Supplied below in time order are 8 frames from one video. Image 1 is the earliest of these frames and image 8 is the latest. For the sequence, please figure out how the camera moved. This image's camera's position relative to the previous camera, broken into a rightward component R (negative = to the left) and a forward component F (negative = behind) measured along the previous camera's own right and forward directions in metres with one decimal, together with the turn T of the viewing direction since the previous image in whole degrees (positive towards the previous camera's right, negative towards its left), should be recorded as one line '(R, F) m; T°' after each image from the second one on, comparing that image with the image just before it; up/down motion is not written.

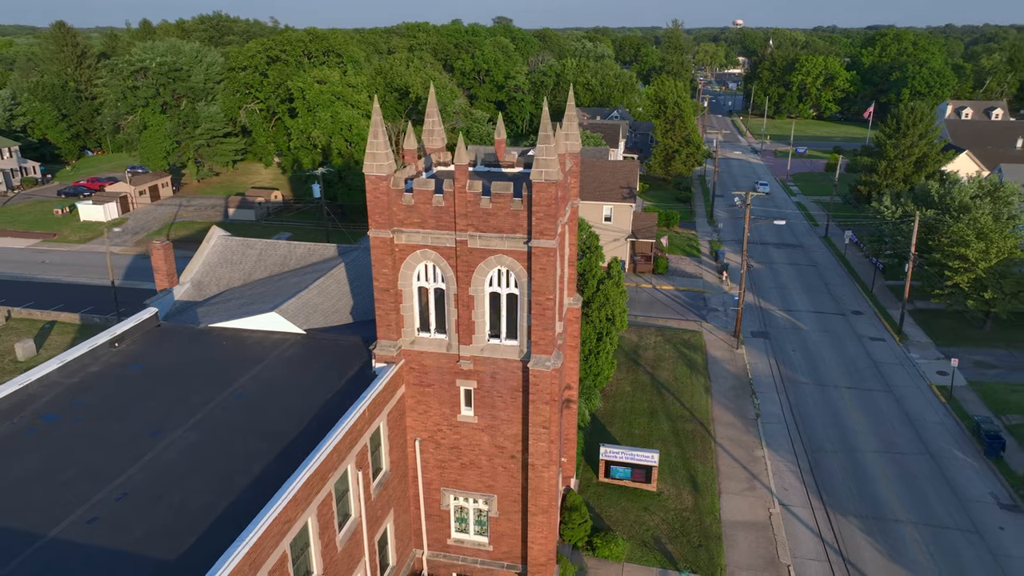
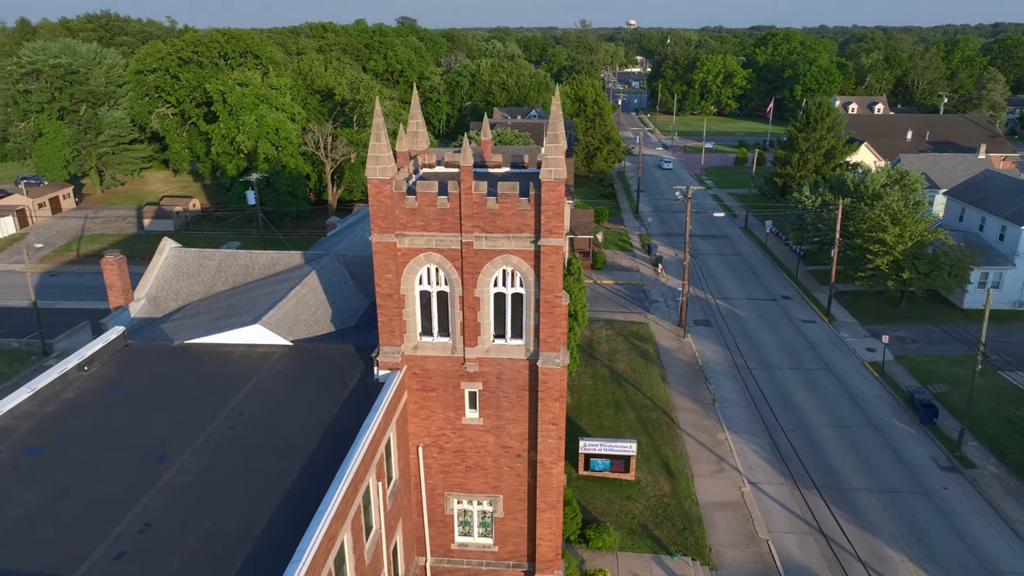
(-2.1, +0.1) m; +7°
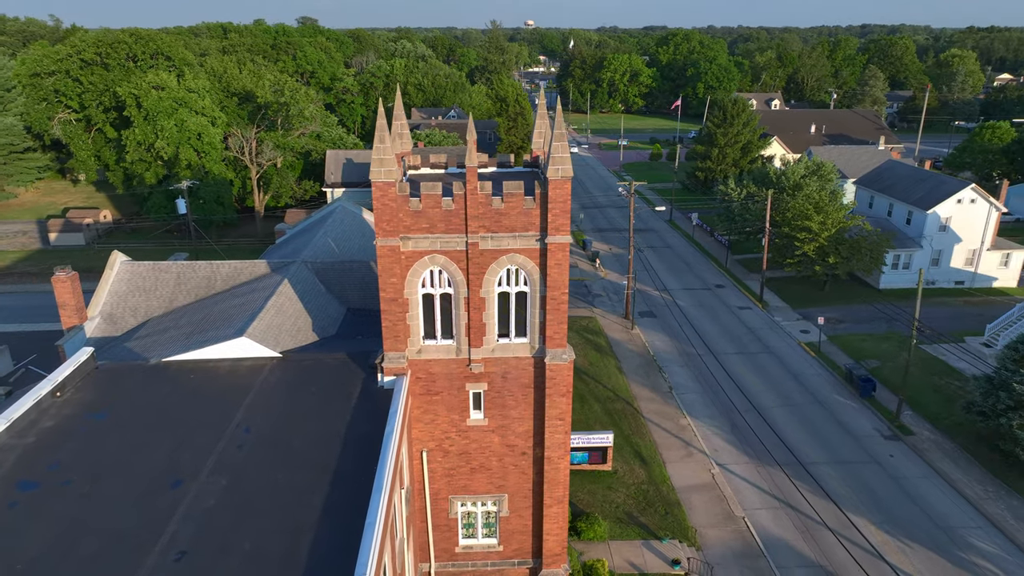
(-2.1, +0.1) m; +7°
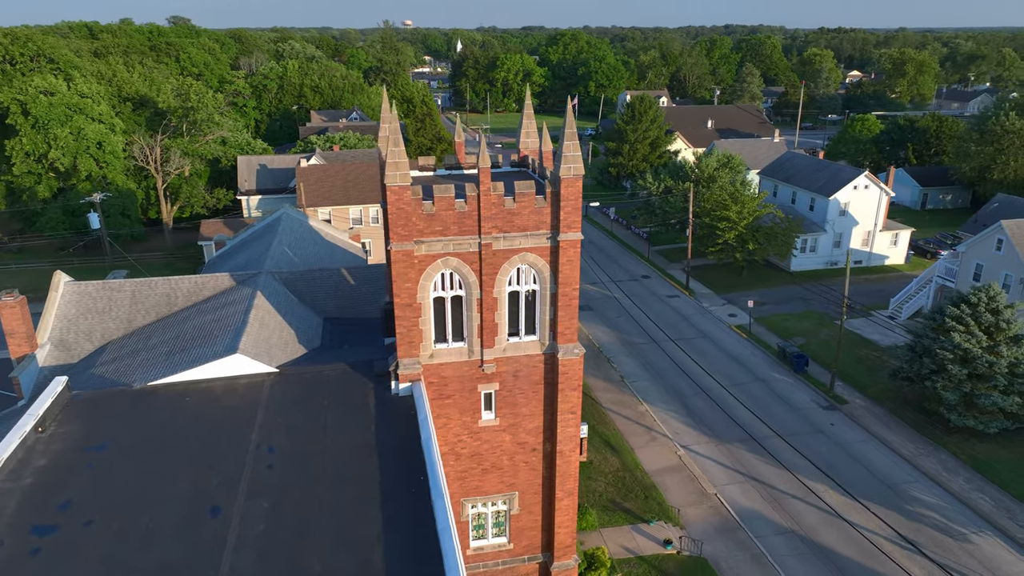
(-2.7, +0.1) m; +8°
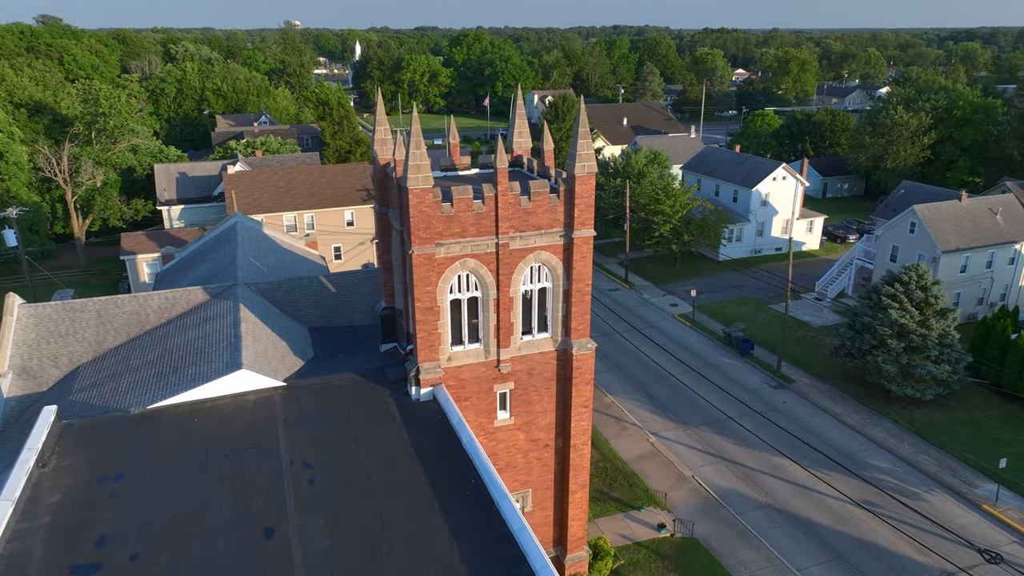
(-2.5, +0.1) m; +8°
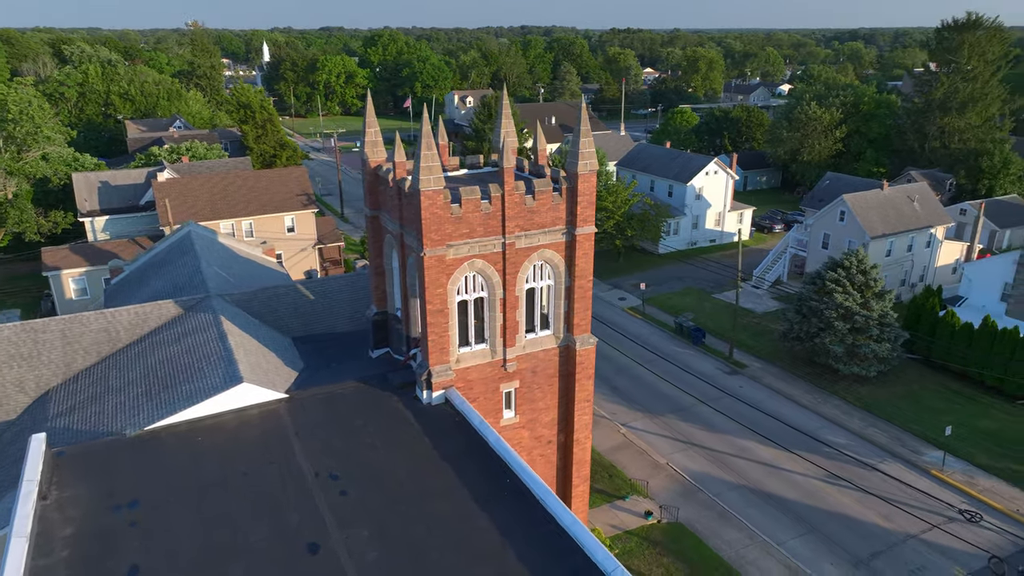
(-2.0, 0.0) m; +6°
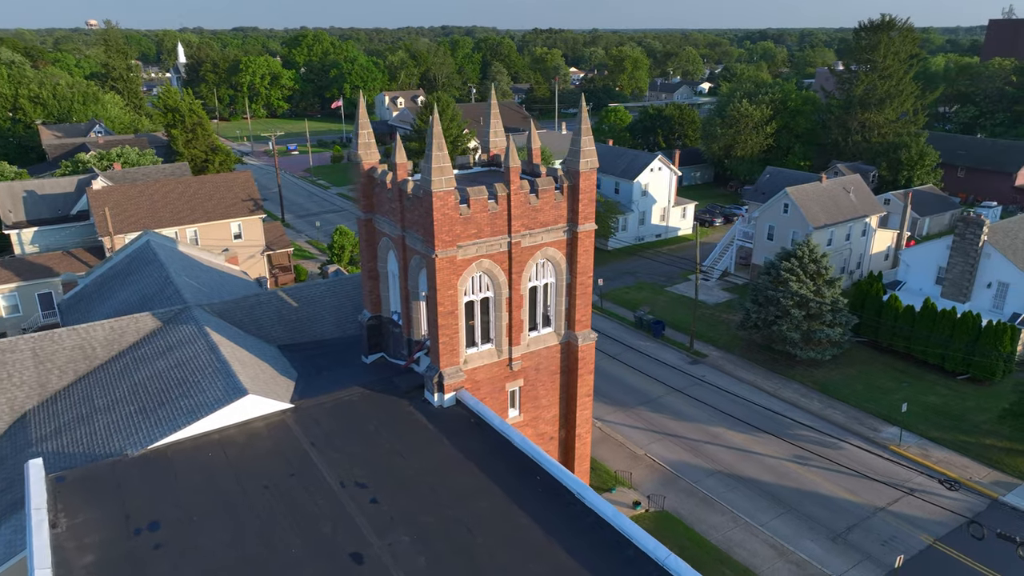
(-1.7, 0.0) m; +6°
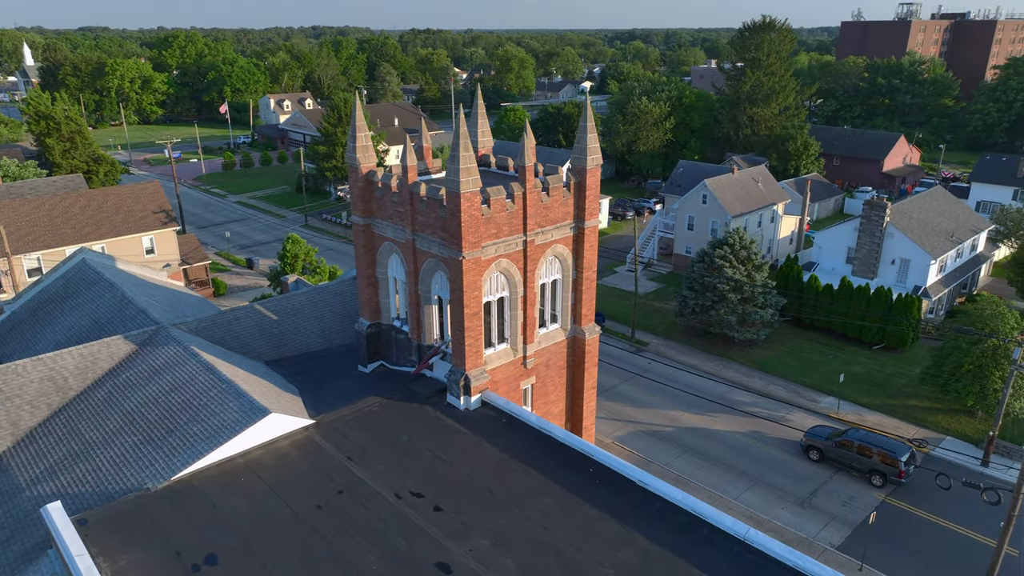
(-2.8, +0.1) m; +9°
